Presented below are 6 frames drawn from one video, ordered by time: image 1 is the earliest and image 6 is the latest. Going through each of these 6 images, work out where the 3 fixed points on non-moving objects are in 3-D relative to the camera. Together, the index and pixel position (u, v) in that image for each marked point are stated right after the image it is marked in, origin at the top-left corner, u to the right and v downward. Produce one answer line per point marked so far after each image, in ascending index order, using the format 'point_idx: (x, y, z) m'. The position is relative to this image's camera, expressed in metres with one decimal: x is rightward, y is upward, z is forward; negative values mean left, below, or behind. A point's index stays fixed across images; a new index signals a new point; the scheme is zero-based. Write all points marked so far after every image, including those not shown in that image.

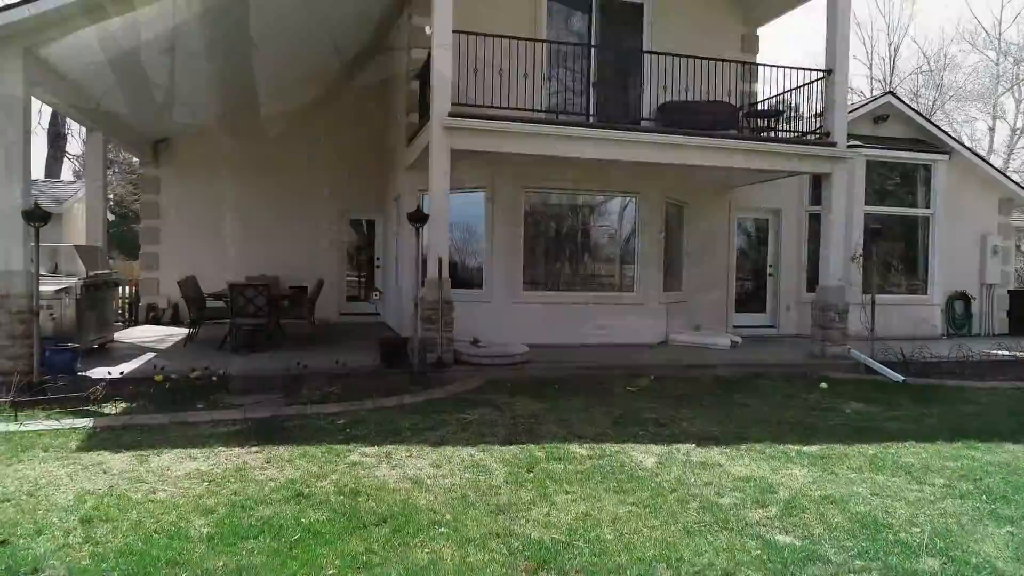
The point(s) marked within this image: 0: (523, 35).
0: (+0.1, +2.8, +8.5) m
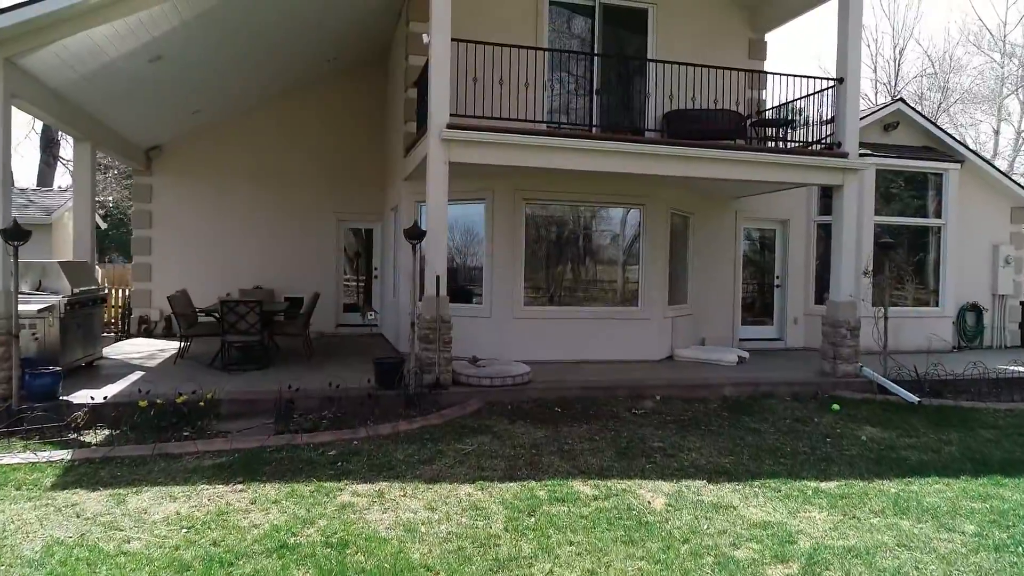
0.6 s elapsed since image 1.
0: (+0.1, +2.6, +8.2) m
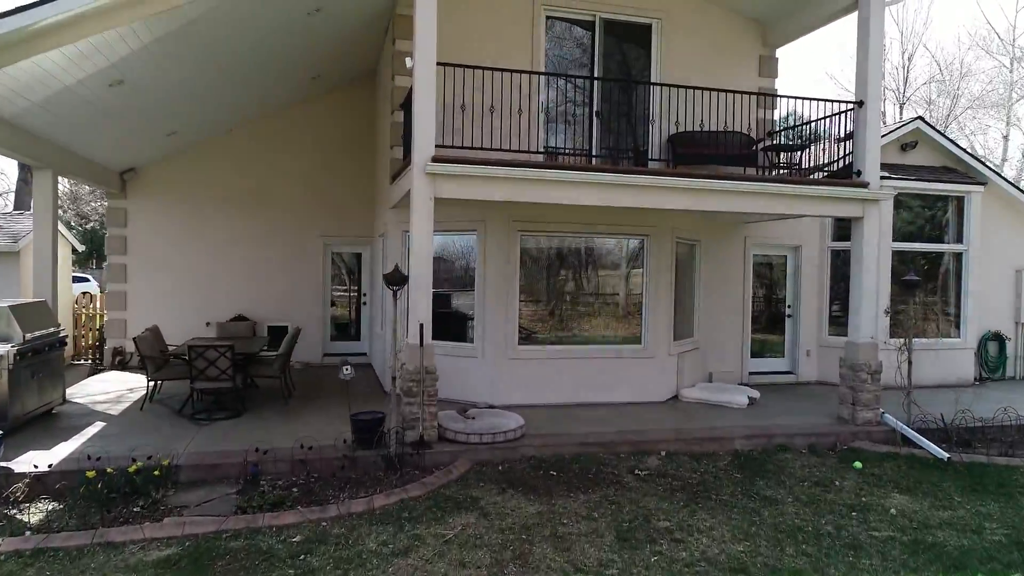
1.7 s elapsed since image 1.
0: (+0.1, +2.3, +7.7) m
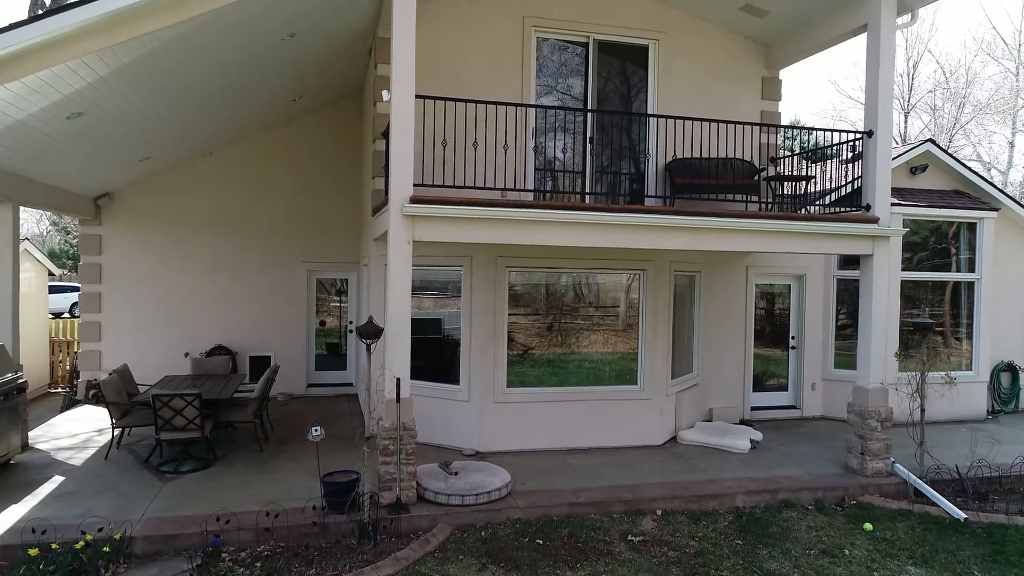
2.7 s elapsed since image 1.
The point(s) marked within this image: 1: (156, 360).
0: (0.0, +1.9, +7.3) m
1: (-4.4, -0.9, +9.3) m
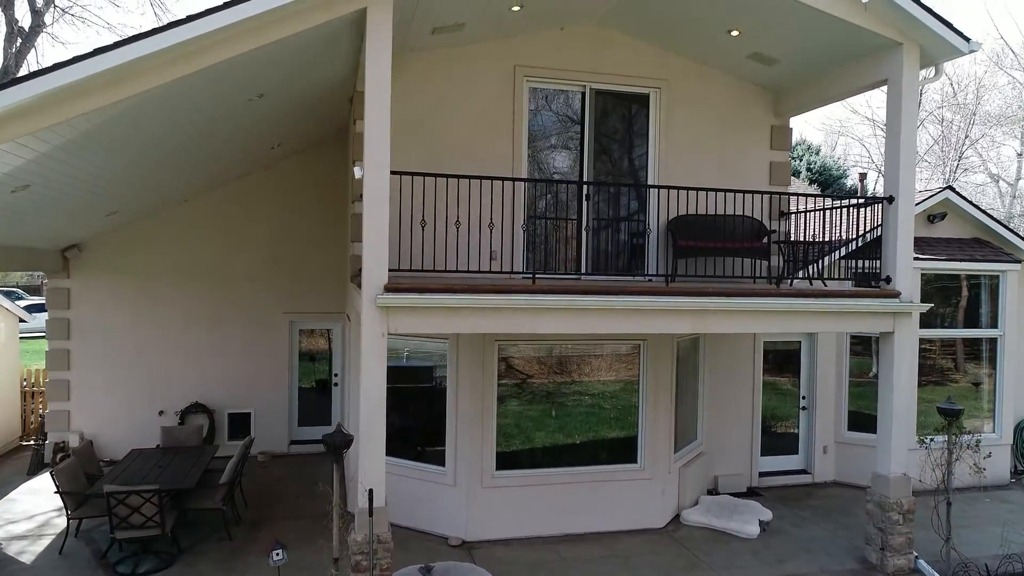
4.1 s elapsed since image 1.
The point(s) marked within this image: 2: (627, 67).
0: (-0.1, +1.3, +6.8) m
1: (-4.4, -1.5, +8.8) m
2: (+1.1, +2.1, +7.1) m
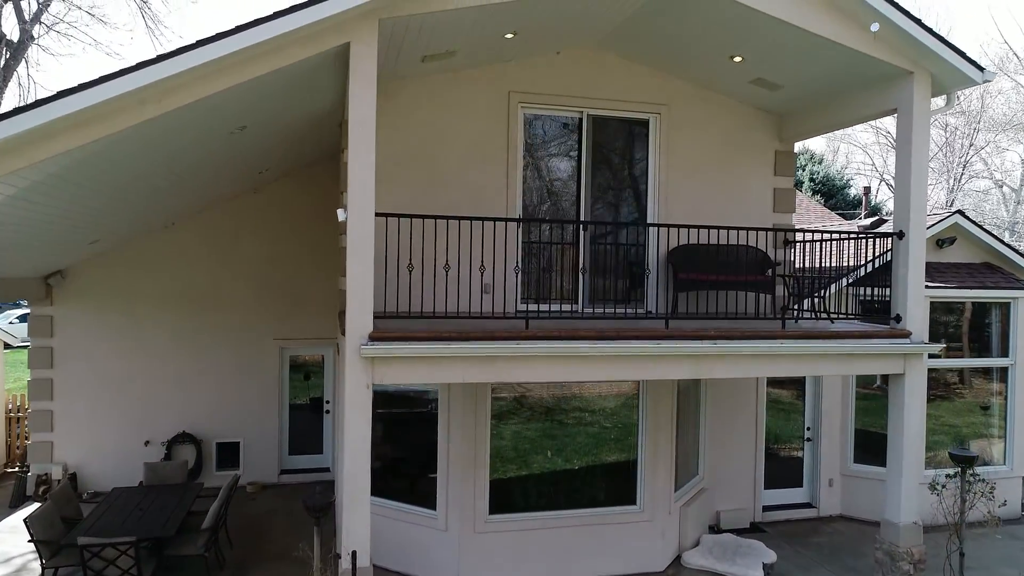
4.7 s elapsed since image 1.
0: (-0.2, +1.0, +6.5) m
1: (-4.5, -1.8, +8.5) m
2: (+1.0, +1.8, +6.9) m
